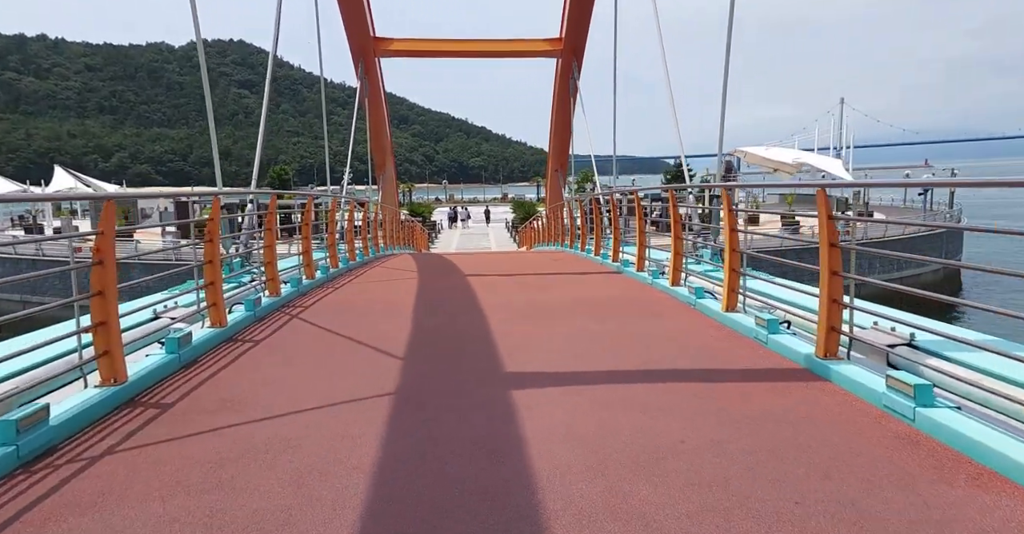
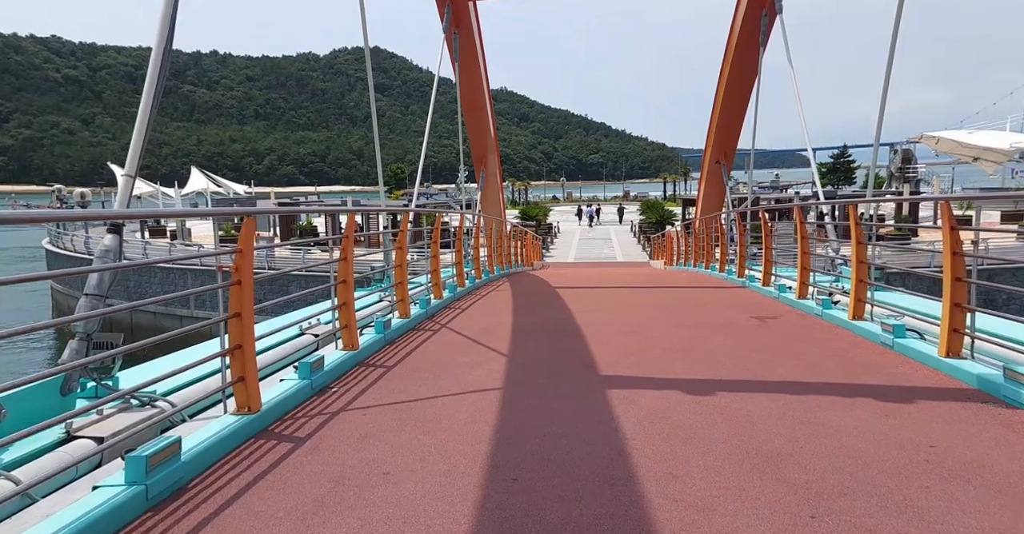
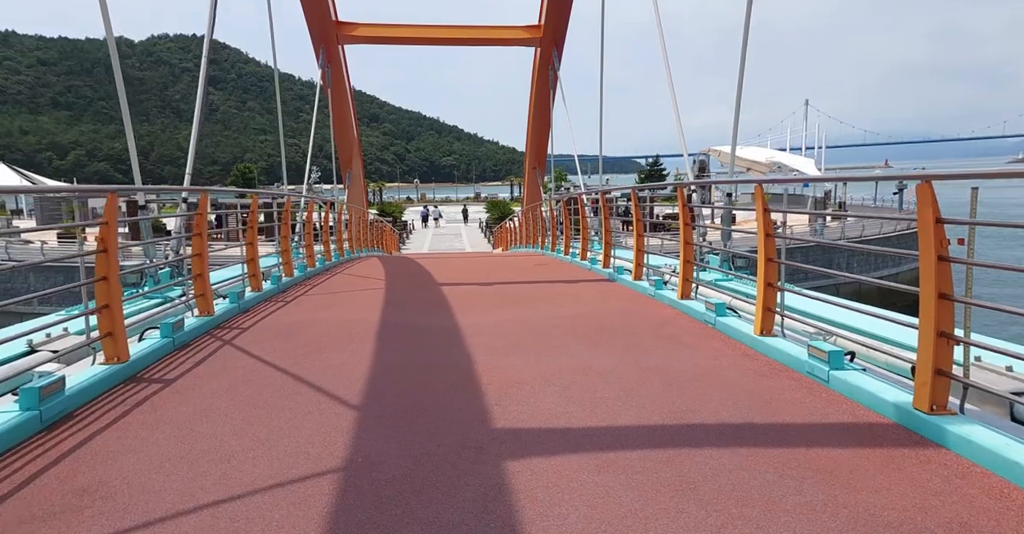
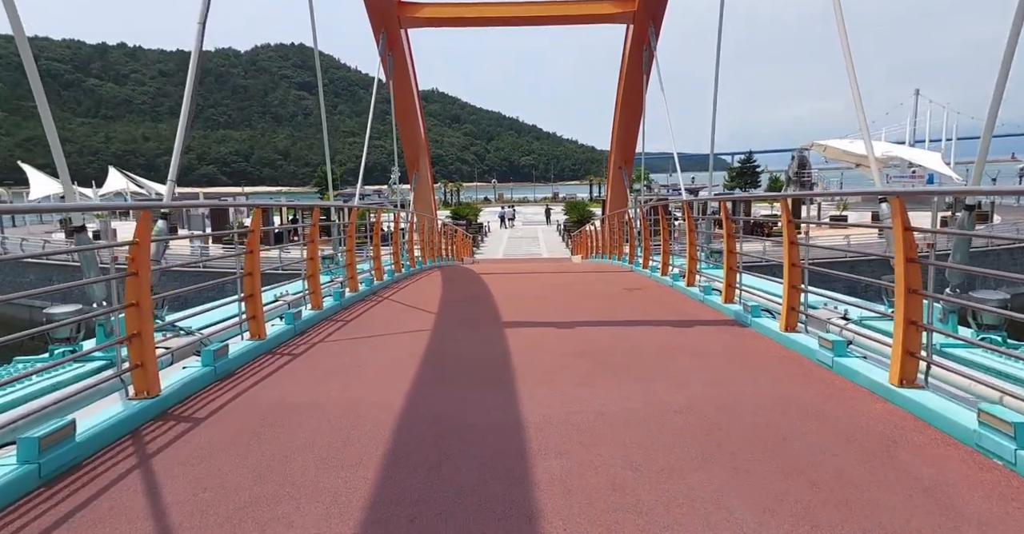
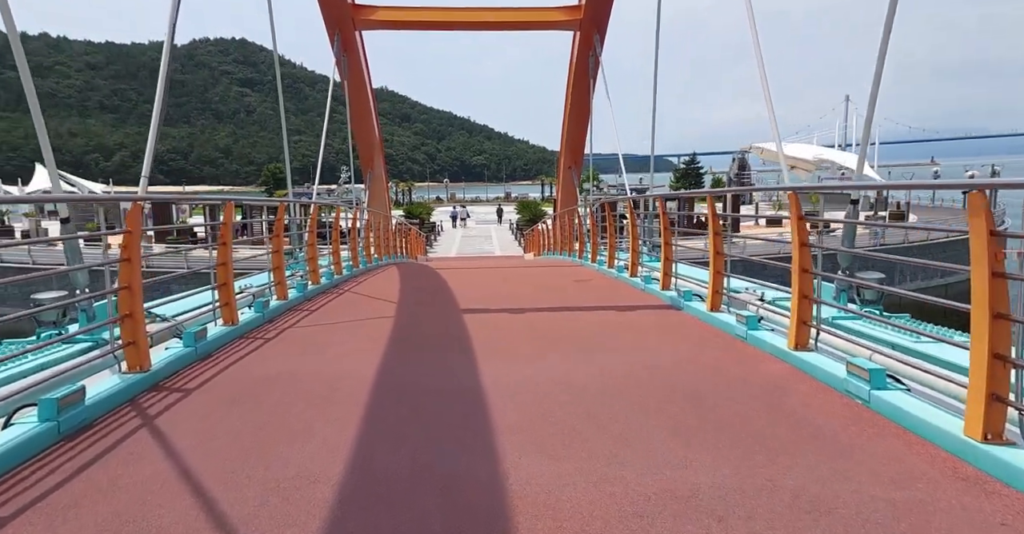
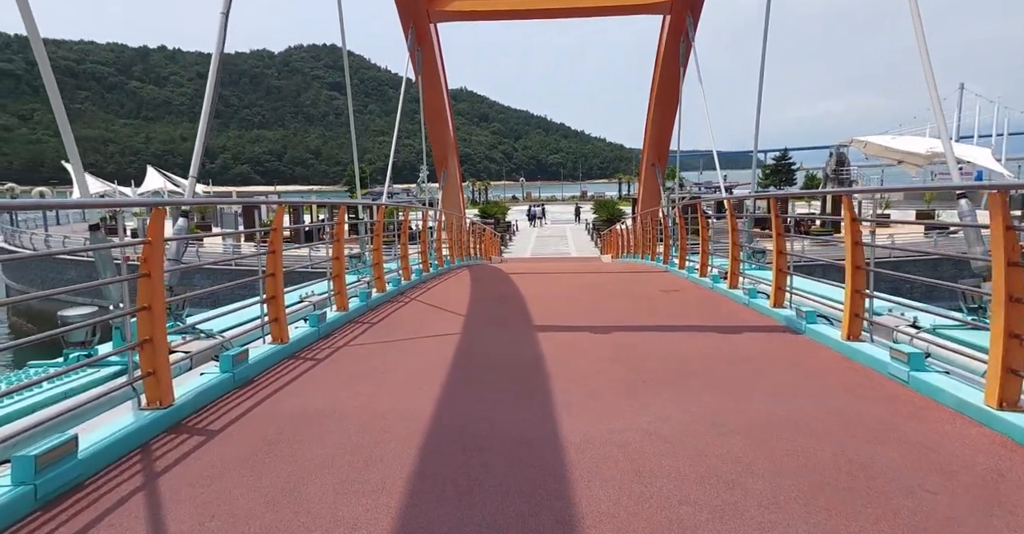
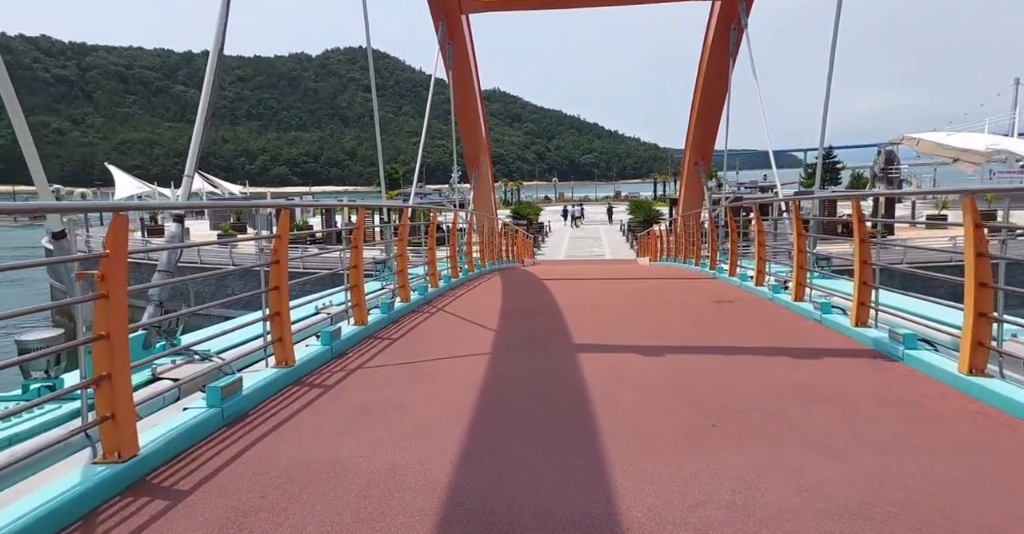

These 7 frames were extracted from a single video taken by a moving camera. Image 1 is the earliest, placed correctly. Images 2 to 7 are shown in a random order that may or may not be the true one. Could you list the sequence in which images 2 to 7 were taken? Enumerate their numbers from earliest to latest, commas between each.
3, 5, 4, 6, 7, 2
